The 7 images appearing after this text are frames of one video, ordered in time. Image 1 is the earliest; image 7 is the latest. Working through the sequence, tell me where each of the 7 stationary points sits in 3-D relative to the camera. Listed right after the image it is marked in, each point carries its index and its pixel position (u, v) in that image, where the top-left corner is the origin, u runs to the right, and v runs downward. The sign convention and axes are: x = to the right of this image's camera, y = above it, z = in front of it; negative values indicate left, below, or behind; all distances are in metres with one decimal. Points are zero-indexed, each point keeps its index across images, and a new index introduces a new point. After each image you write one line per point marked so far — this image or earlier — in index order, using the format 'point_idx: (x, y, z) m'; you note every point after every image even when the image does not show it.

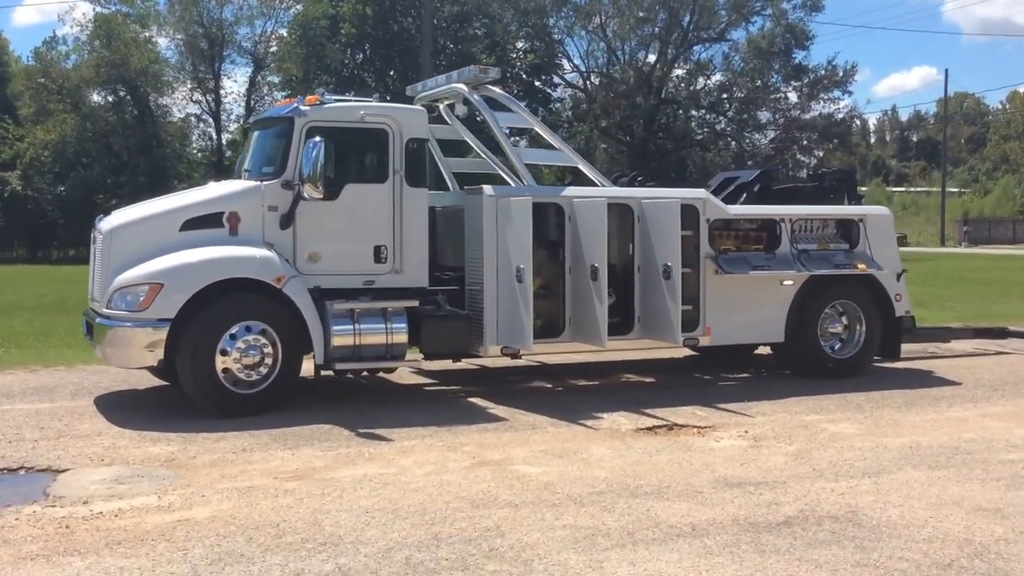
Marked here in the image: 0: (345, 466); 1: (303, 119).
0: (-1.1, -1.2, +7.0) m
1: (-1.8, +1.5, +9.3) m
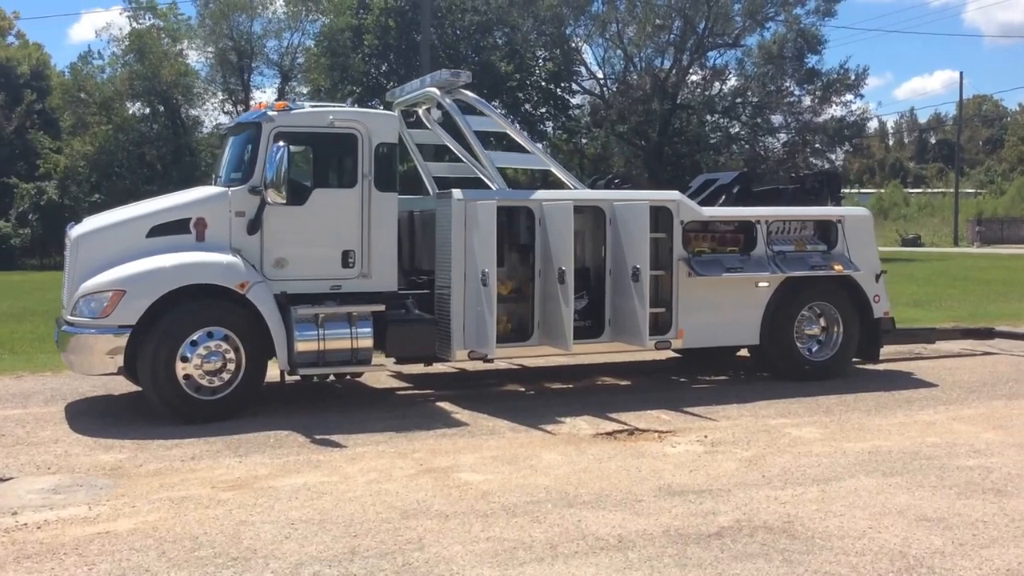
0: (-1.5, -1.2, +7.0) m
1: (-2.1, +1.5, +9.2) m
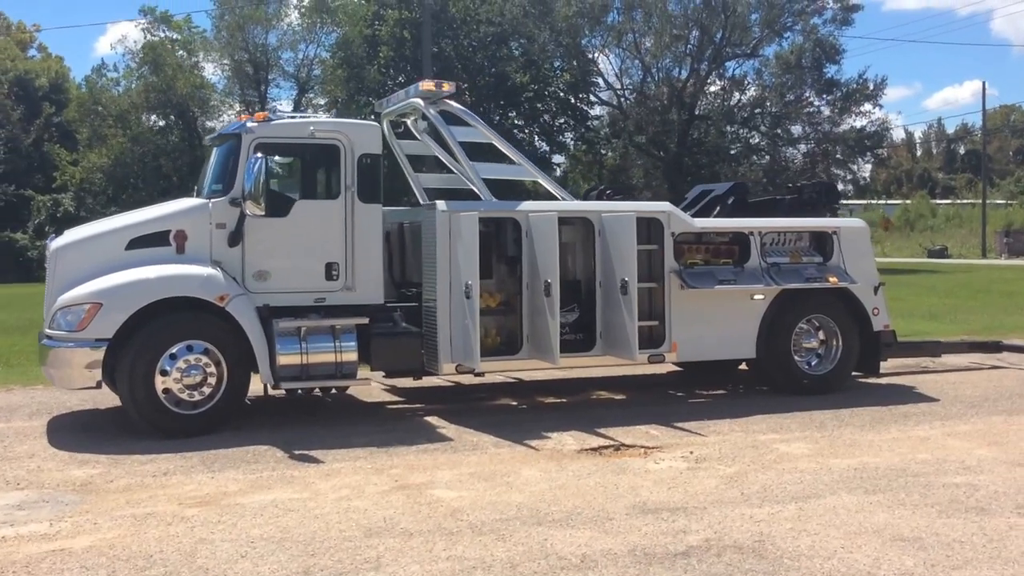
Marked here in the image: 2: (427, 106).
0: (-1.6, -1.3, +6.9) m
1: (-2.3, +1.3, +9.1) m
2: (-0.9, +1.8, +10.6) m
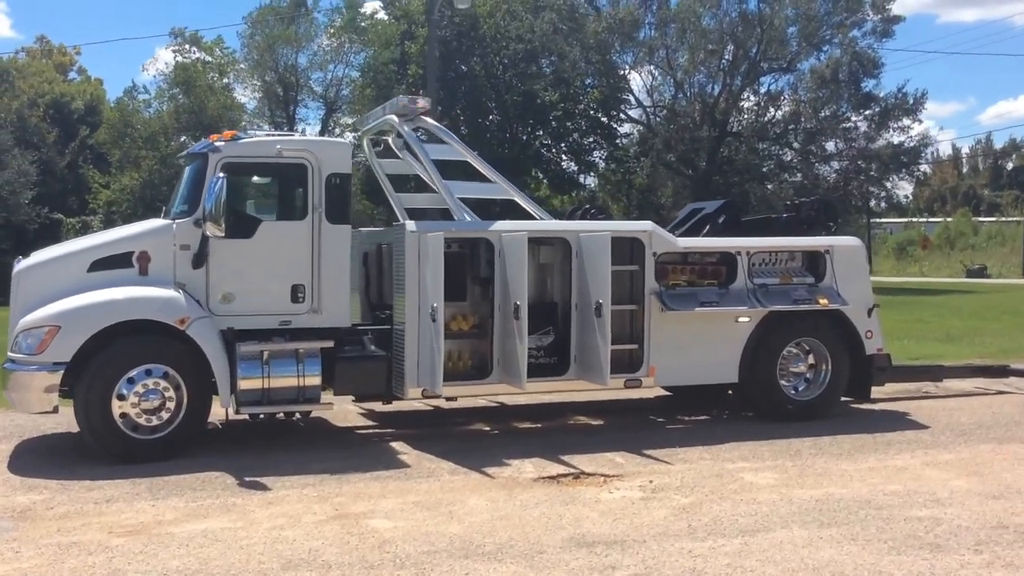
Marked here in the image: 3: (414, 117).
0: (-2.0, -1.5, +6.7) m
1: (-2.6, +1.1, +9.0) m
2: (-1.1, +1.6, +10.4) m
3: (-1.0, +1.7, +10.5) m
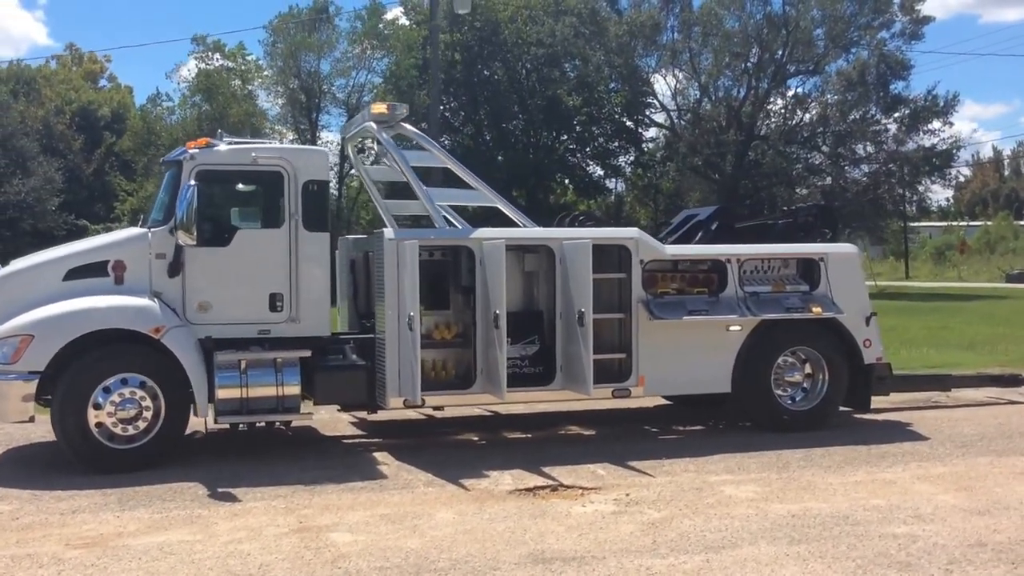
0: (-2.2, -1.5, +6.6) m
1: (-2.7, +1.1, +9.0) m
2: (-1.3, +1.5, +10.3) m
3: (-1.1, +1.6, +10.4) m
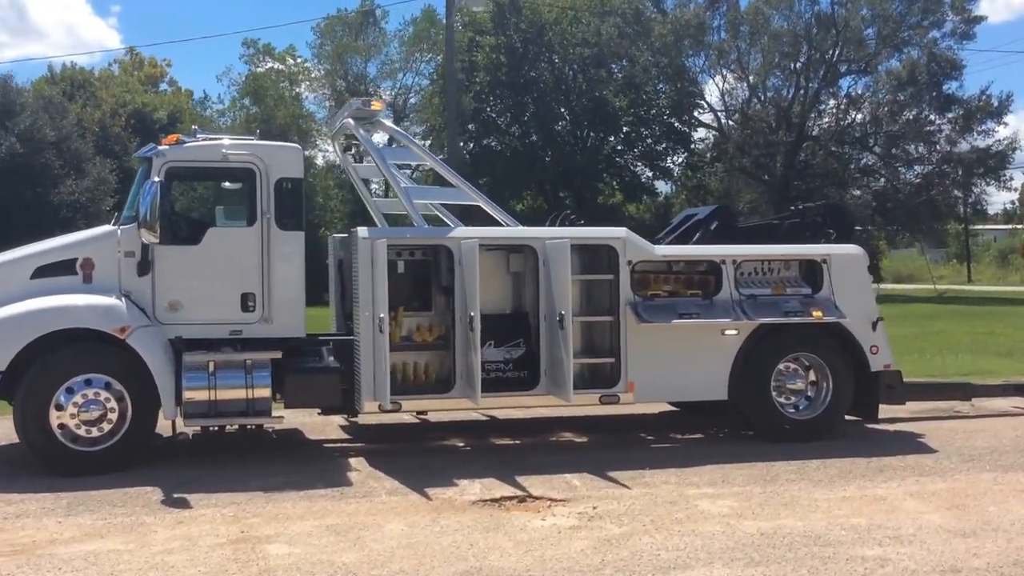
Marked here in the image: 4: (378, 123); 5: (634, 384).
0: (-2.6, -1.5, +6.4) m
1: (-2.9, +1.1, +8.8) m
2: (-1.4, +1.5, +10.1) m
3: (-1.2, +1.6, +10.1) m
4: (-1.2, +1.6, +10.1) m
5: (+1.1, -0.9, +9.7) m
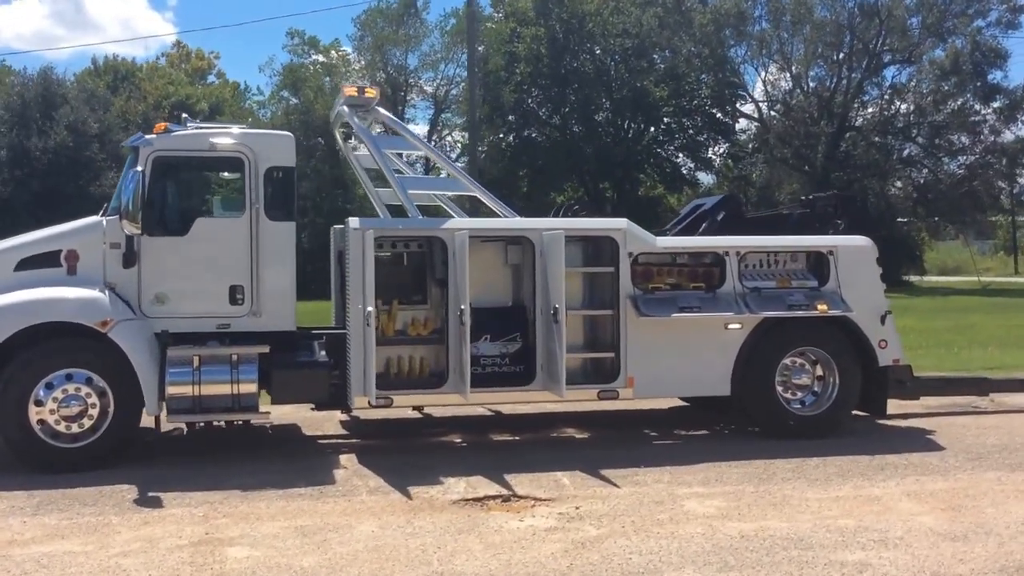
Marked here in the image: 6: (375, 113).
0: (-2.7, -1.5, +6.3) m
1: (-3.0, +1.1, +8.6) m
2: (-1.4, +1.6, +9.9) m
3: (-1.3, +1.7, +9.9) m
4: (-1.2, +1.6, +9.9) m
5: (+1.1, -0.8, +9.4) m
6: (-1.2, +1.6, +10.0) m
